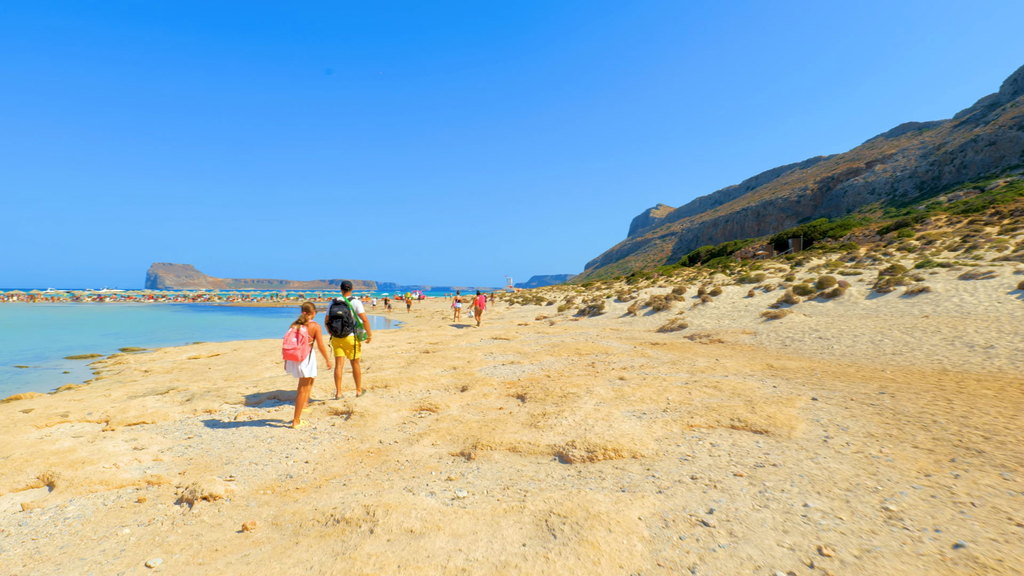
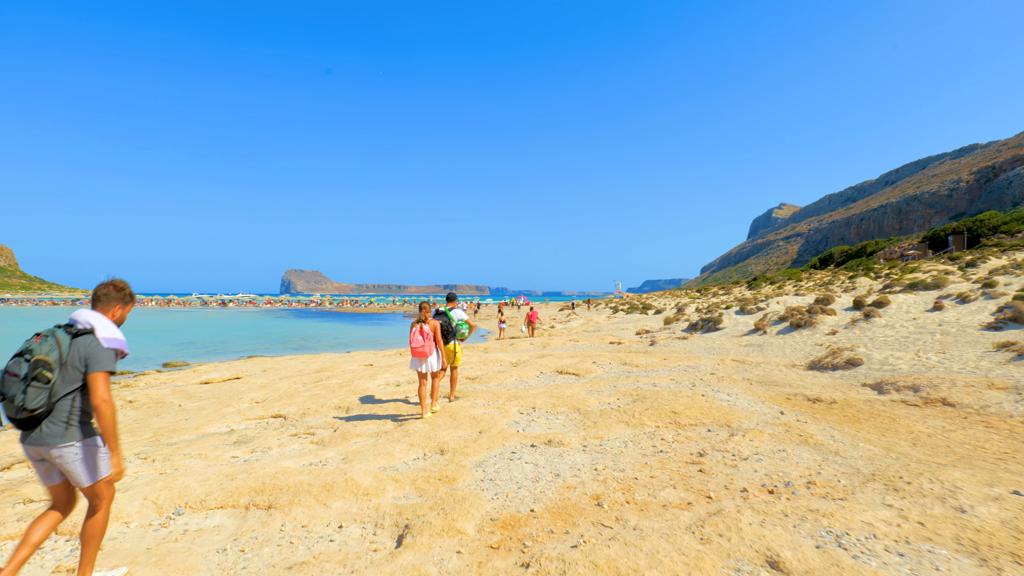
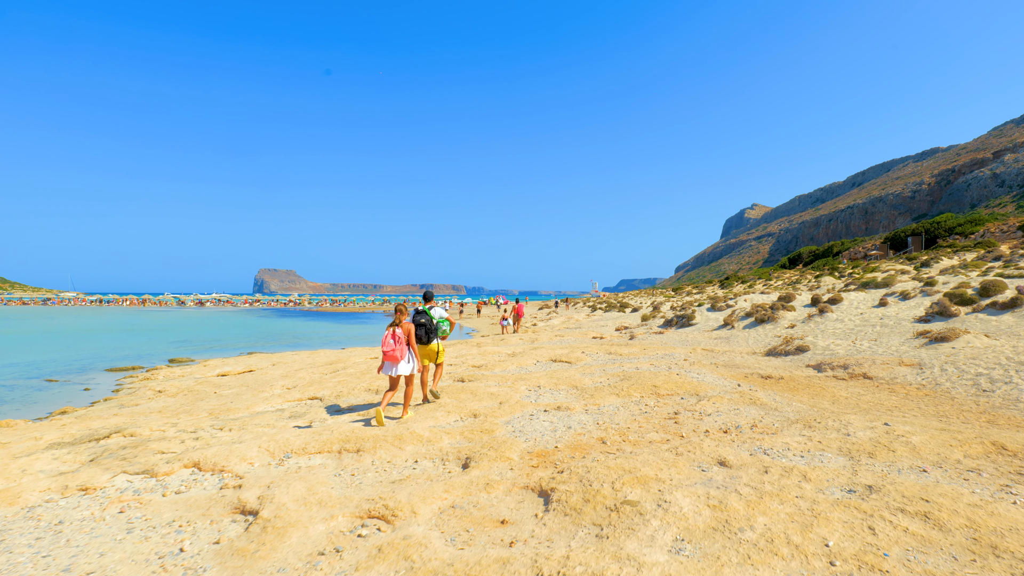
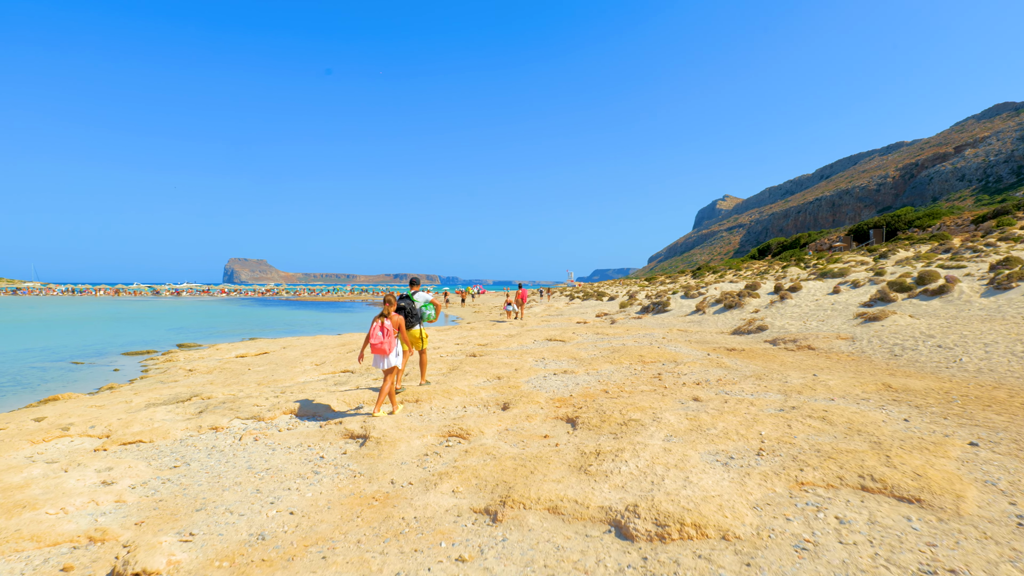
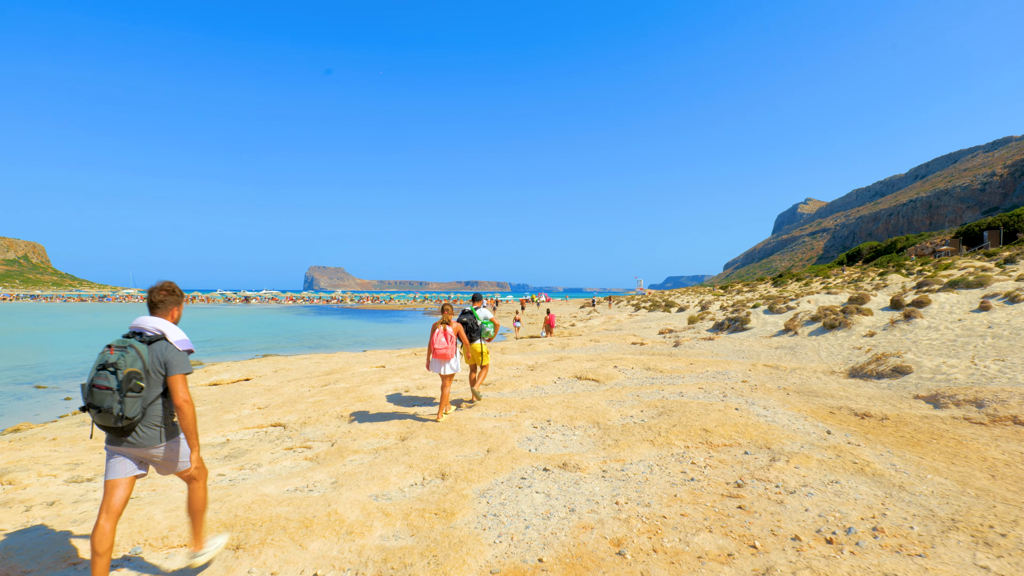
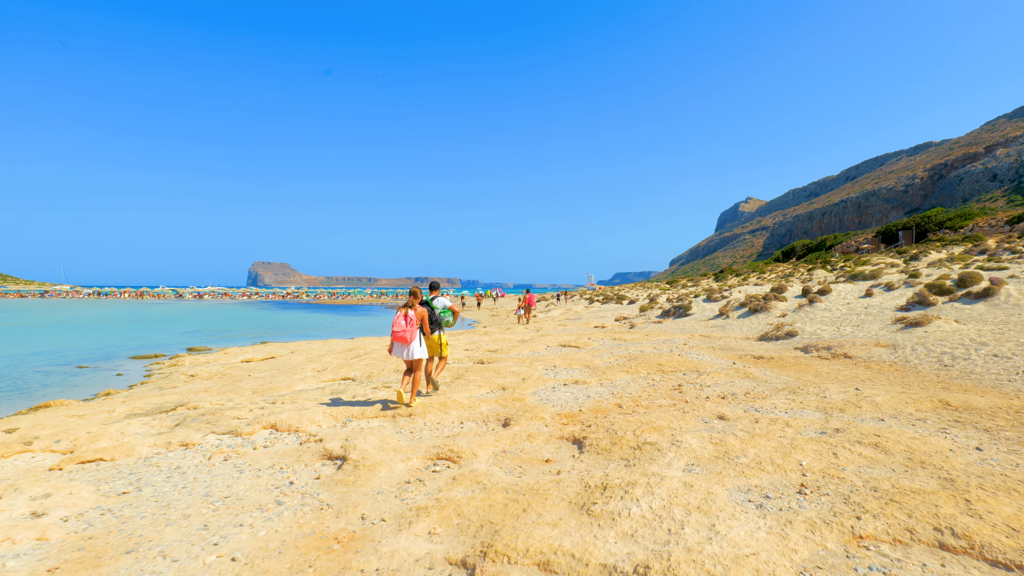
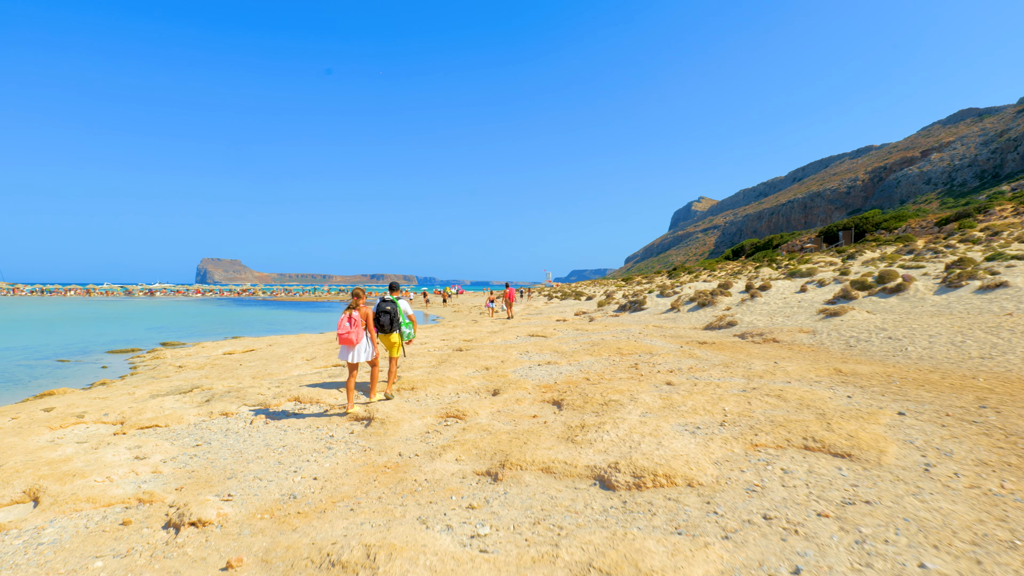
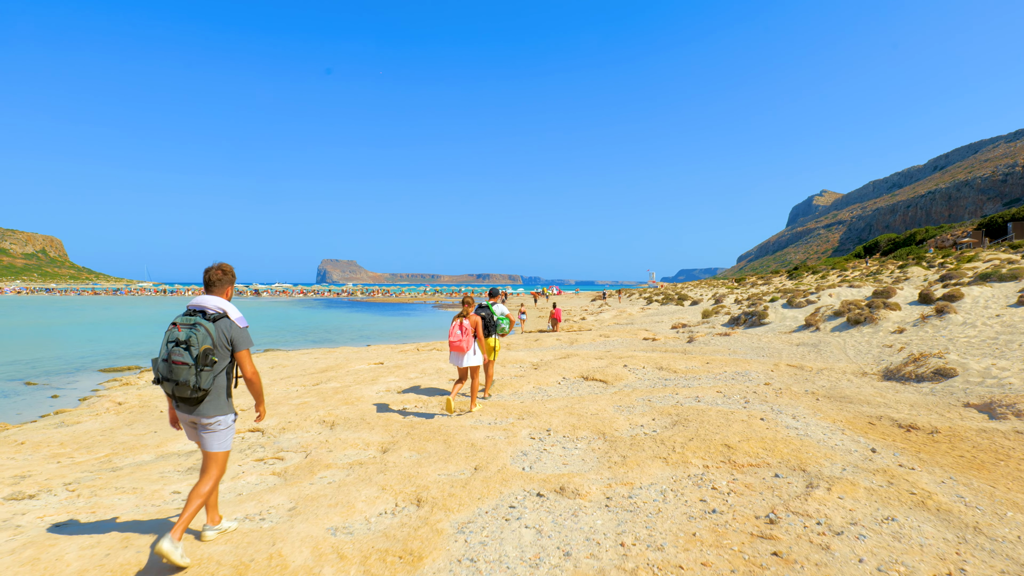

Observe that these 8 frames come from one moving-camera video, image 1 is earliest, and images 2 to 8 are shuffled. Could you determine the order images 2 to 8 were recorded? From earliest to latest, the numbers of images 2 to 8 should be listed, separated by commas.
7, 4, 6, 3, 2, 5, 8
